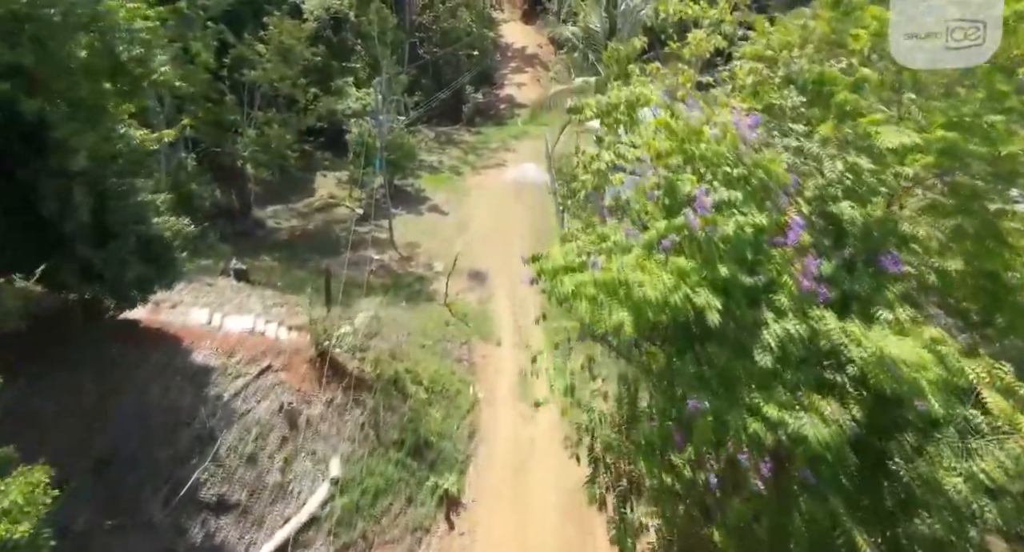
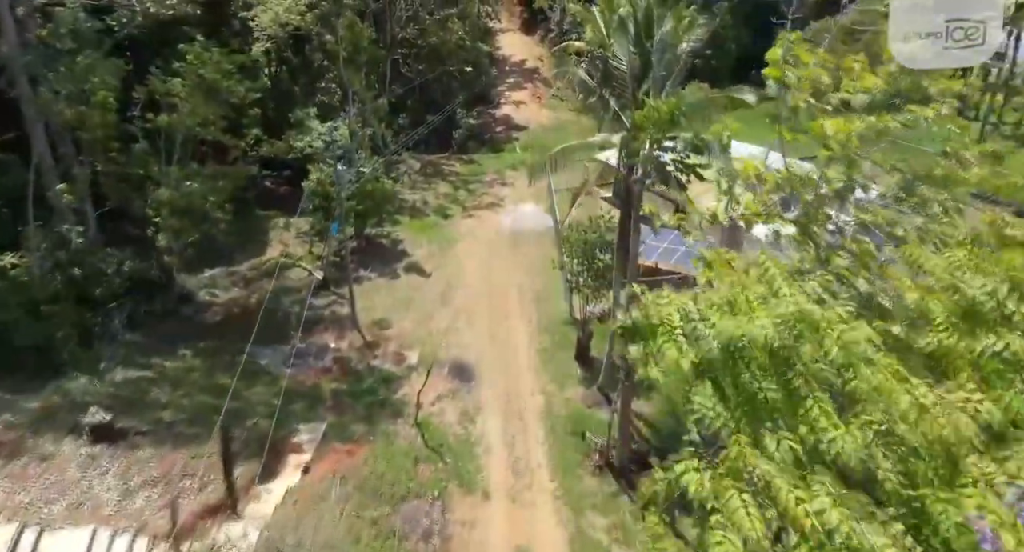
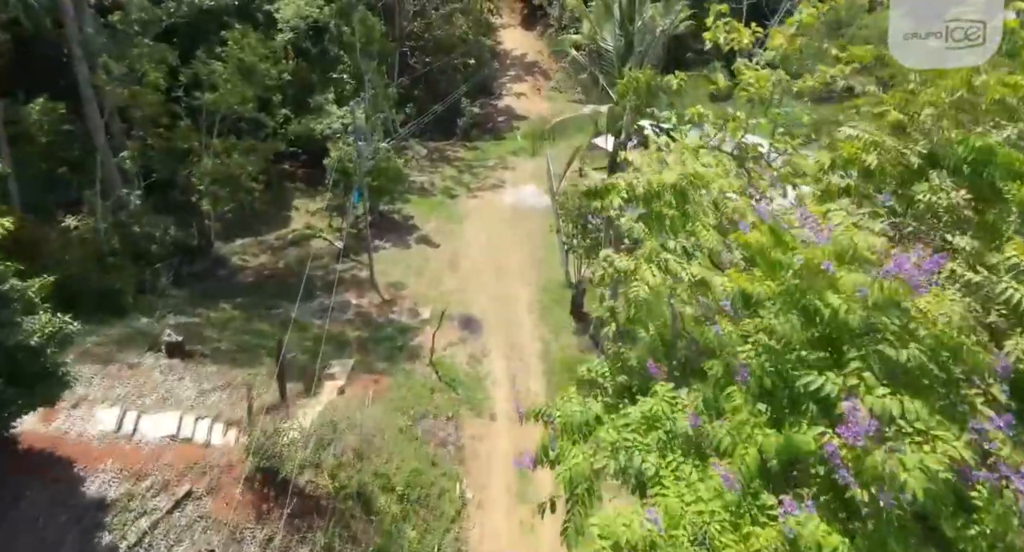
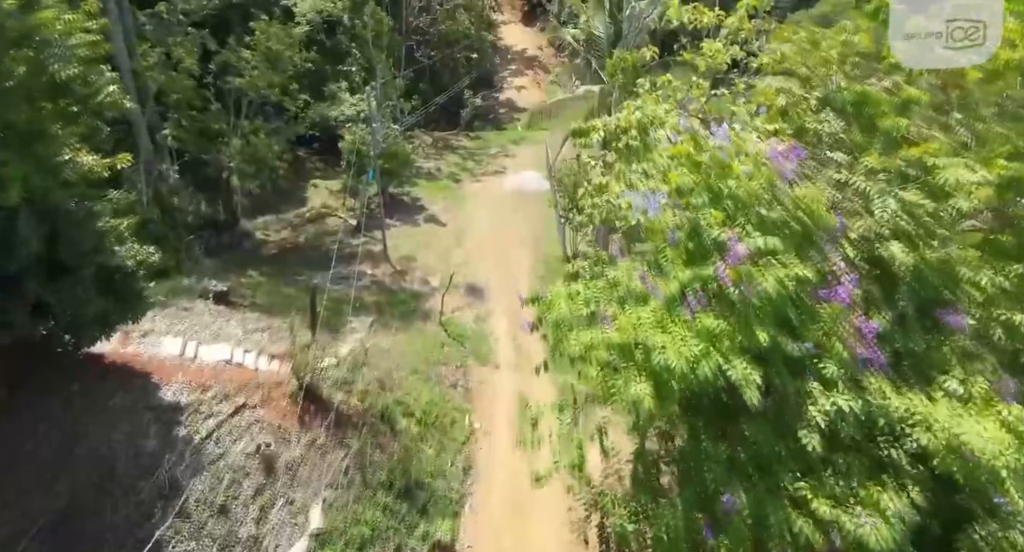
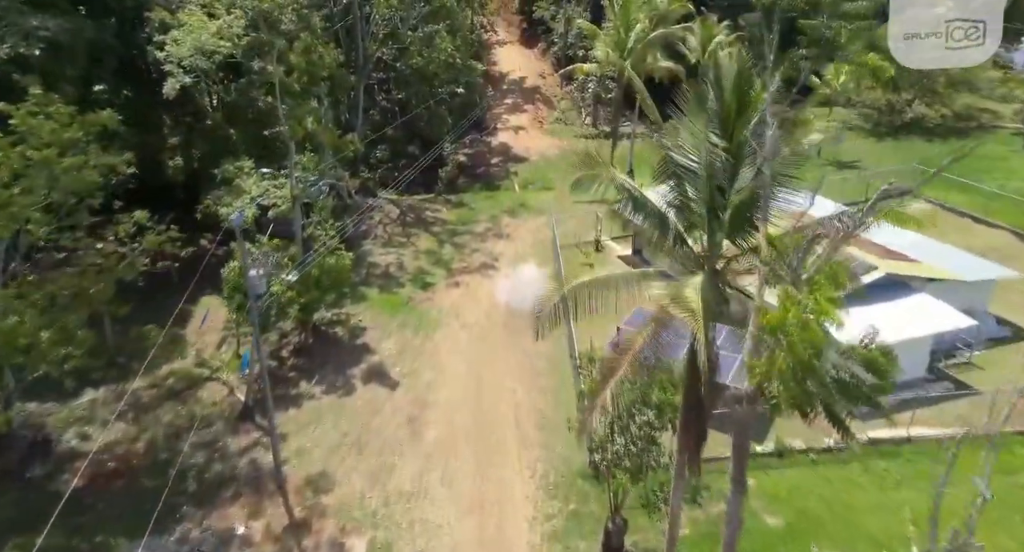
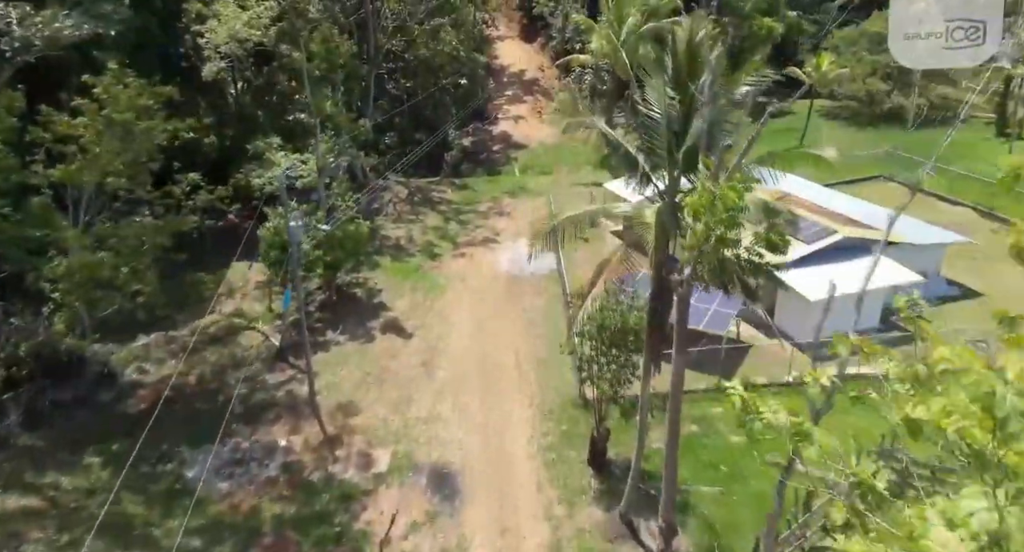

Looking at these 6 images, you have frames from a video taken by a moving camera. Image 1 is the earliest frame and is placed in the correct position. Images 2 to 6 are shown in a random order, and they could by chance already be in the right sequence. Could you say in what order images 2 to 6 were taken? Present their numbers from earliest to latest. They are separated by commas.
4, 3, 2, 6, 5
